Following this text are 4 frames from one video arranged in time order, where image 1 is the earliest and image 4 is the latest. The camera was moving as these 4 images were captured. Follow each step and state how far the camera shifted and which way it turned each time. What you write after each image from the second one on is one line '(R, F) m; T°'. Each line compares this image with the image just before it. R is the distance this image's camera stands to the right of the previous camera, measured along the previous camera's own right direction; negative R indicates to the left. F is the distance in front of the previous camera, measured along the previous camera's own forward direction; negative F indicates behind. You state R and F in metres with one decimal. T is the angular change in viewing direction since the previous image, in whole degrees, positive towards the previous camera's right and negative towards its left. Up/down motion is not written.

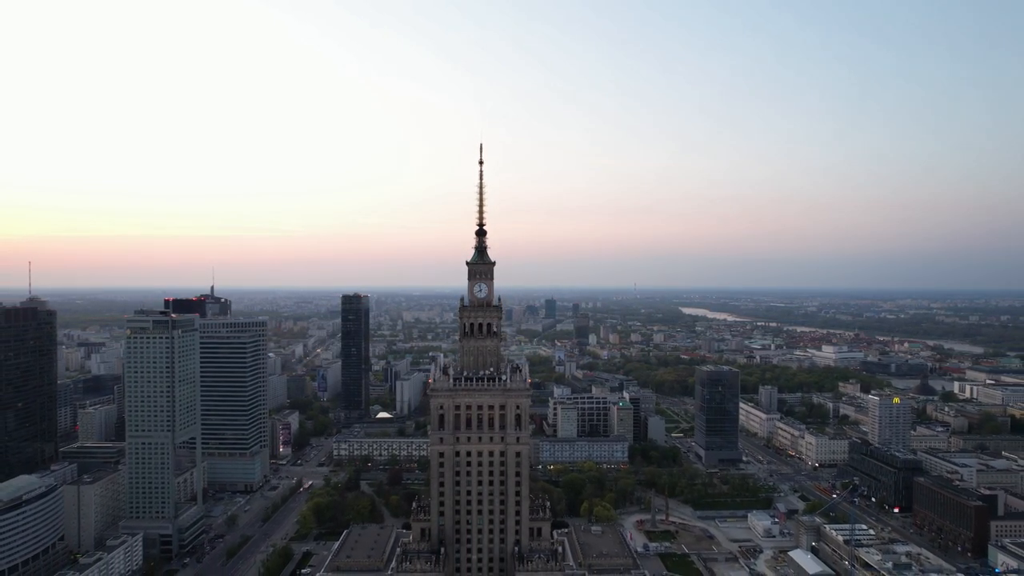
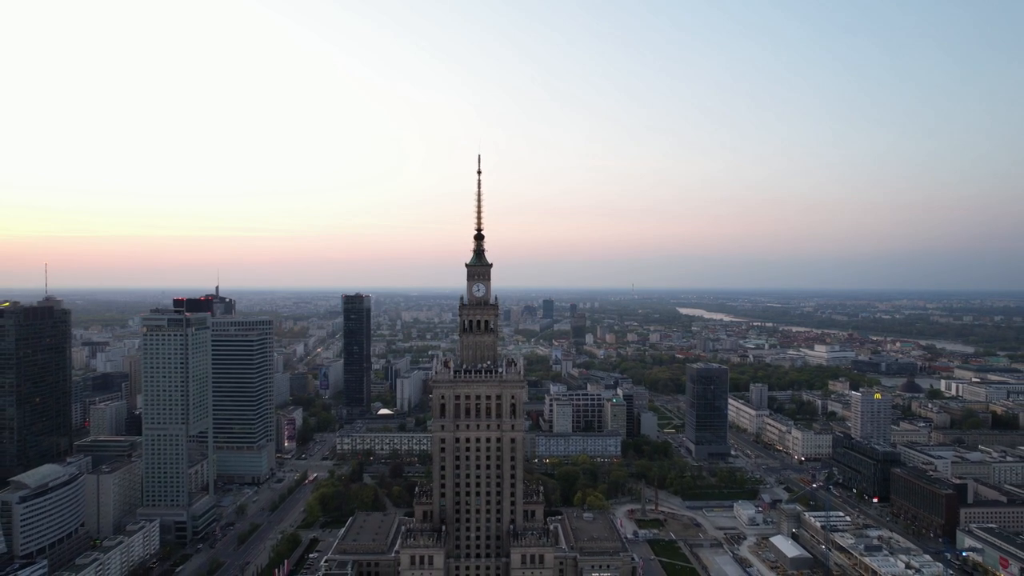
(+0.2, -3.4) m; 0°
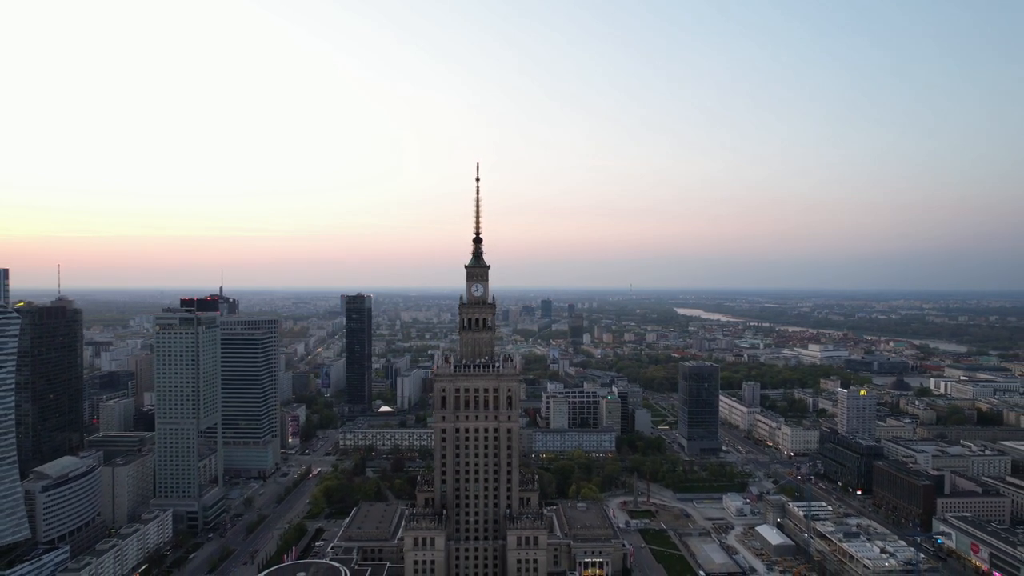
(+0.2, -2.9) m; 0°
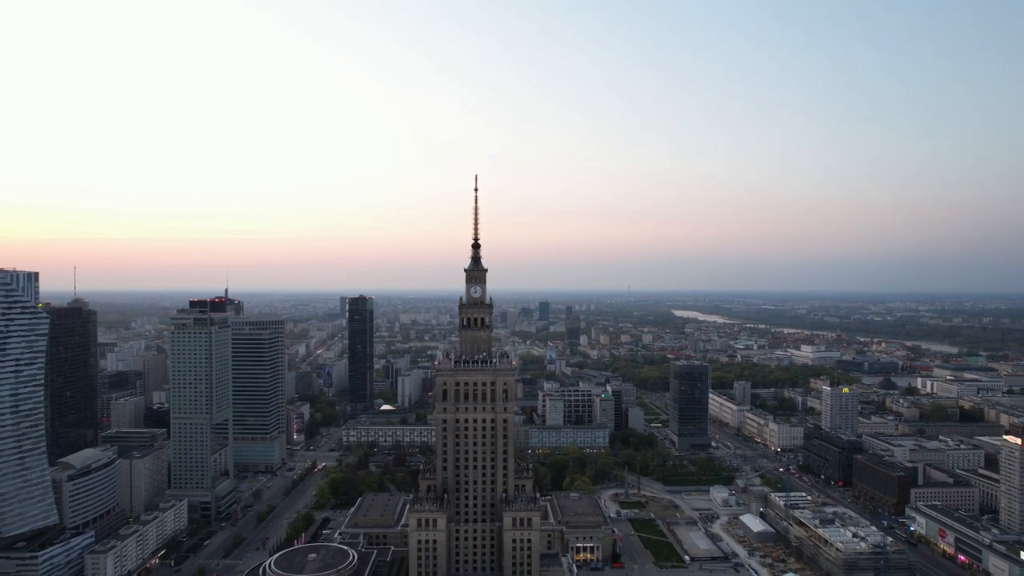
(+0.2, -3.8) m; 0°
